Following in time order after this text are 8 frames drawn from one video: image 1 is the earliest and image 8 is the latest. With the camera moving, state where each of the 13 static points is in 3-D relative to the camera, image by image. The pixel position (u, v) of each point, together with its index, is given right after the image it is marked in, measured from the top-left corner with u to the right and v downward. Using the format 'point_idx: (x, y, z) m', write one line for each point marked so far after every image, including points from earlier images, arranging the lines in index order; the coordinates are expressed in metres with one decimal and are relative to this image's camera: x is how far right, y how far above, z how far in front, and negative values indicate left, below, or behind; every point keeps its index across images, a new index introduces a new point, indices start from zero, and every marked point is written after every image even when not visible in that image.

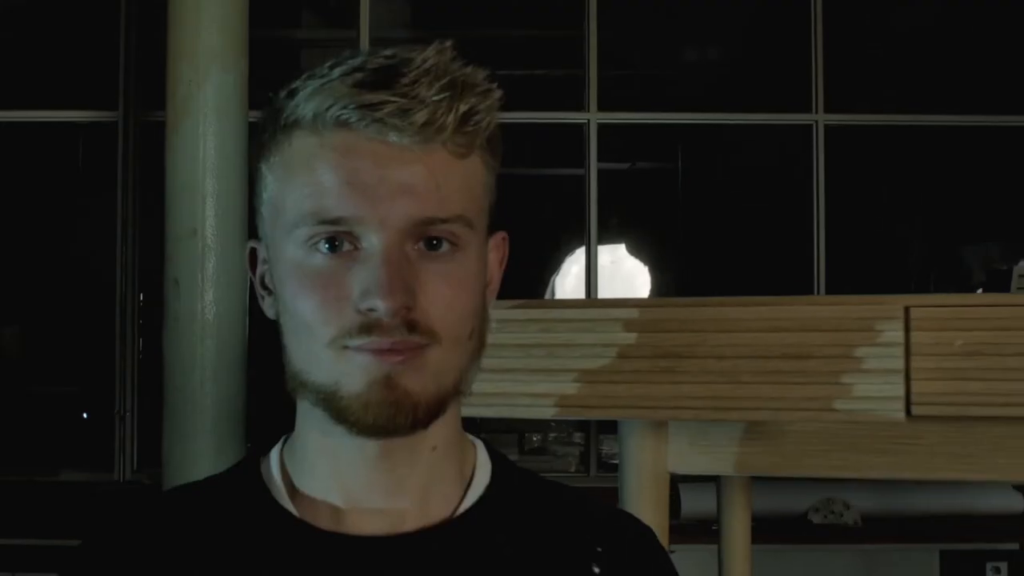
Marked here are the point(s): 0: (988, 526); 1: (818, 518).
0: (+1.0, -0.5, +3.3) m
1: (+0.6, -0.5, +3.3) m
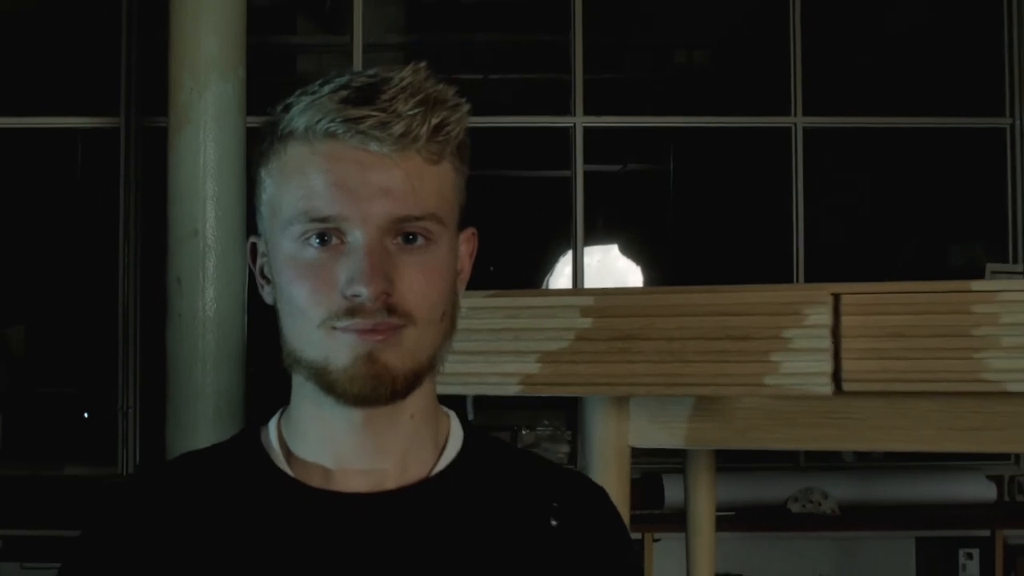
0: (+0.9, -0.5, +3.4) m
1: (+0.6, -0.5, +3.4) m
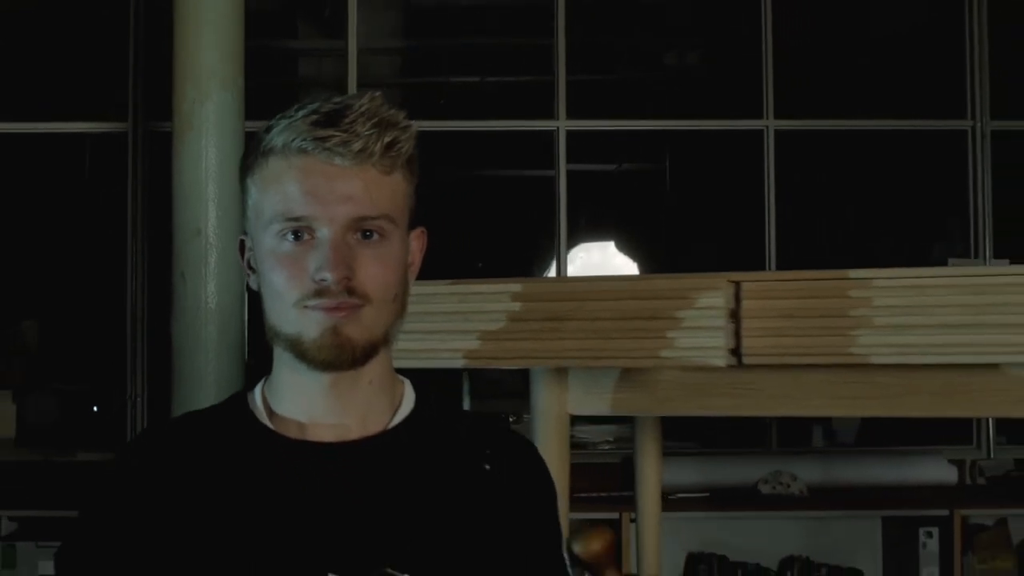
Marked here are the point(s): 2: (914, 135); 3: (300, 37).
0: (+0.9, -0.5, +3.6) m
1: (+0.6, -0.4, +3.6) m
2: (+1.0, +0.4, +4.4) m
3: (-0.6, +0.7, +4.5) m
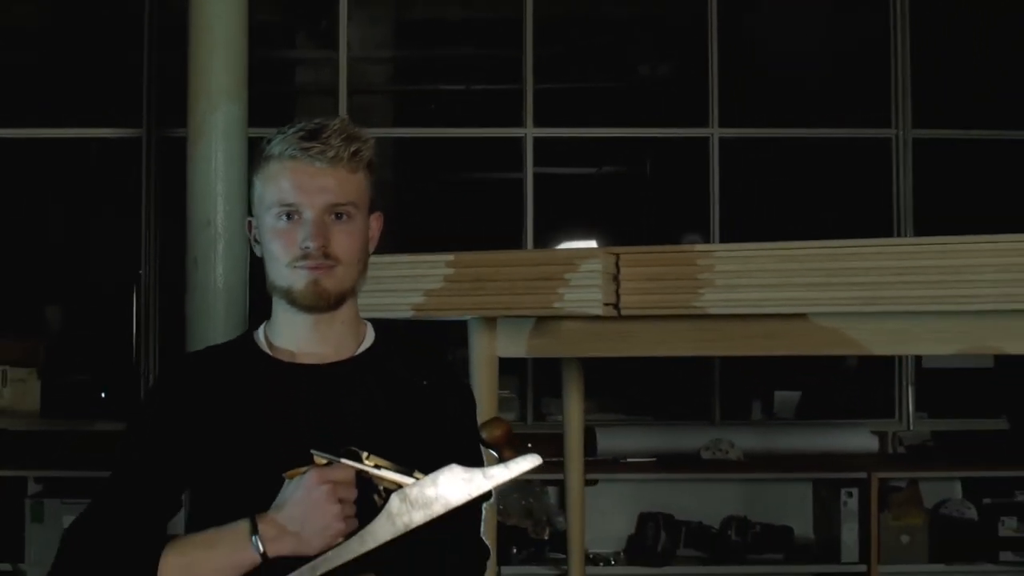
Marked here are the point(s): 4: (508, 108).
0: (+0.8, -0.4, +4.1) m
1: (+0.5, -0.4, +4.1) m
2: (+0.9, +0.4, +4.8) m
3: (-0.6, +0.7, +4.9) m
4: (0.0, +0.5, +4.8) m
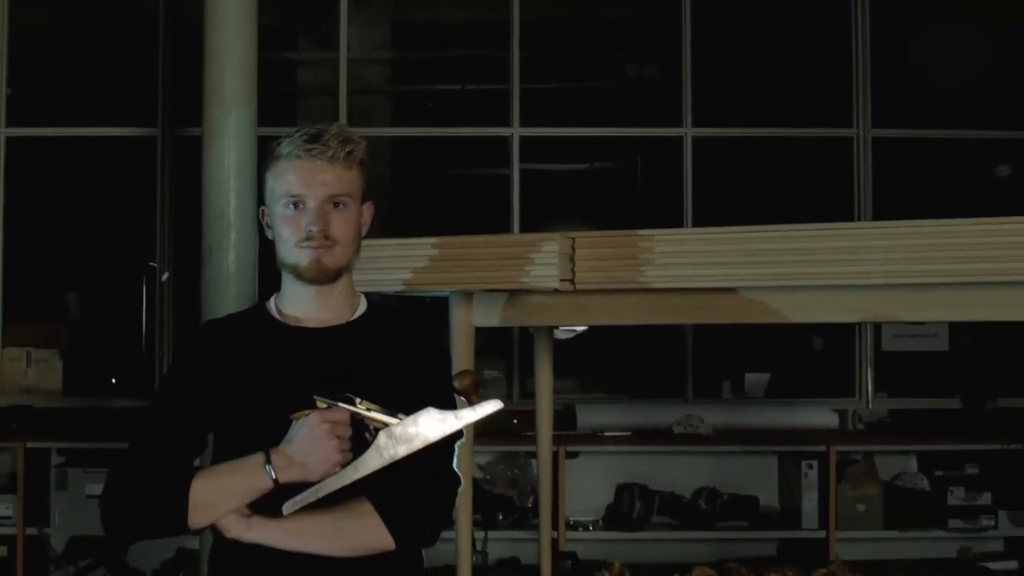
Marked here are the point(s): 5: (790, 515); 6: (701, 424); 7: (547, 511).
0: (+0.8, -0.4, +4.5) m
1: (+0.5, -0.4, +4.5) m
2: (+0.9, +0.5, +5.2) m
3: (-0.7, +0.8, +5.3) m
4: (0.0, +0.6, +5.1) m
5: (+0.8, -0.6, +4.5) m
6: (+0.5, -0.4, +4.5) m
7: (+0.1, -0.4, +2.9) m
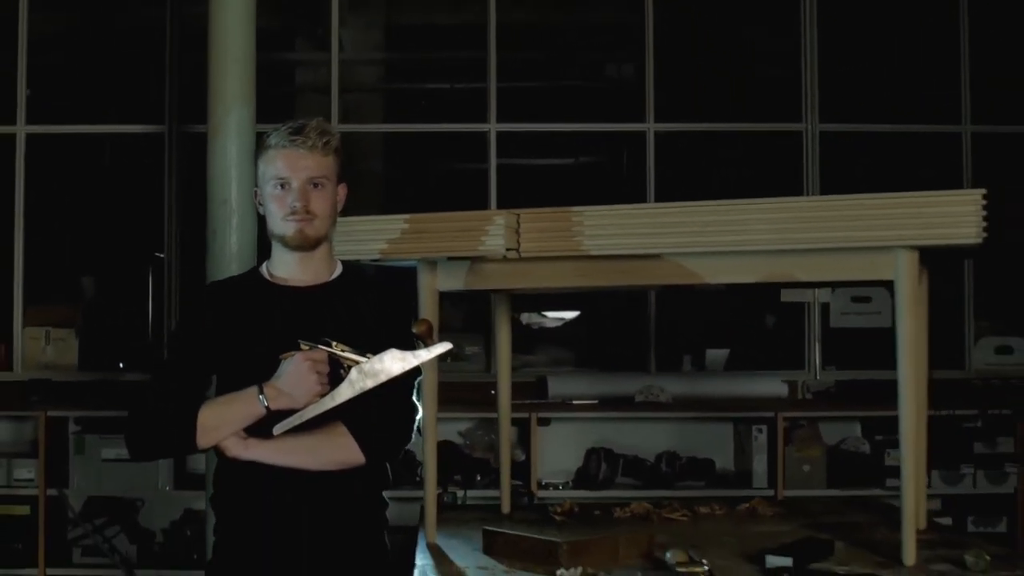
0: (+0.7, -0.3, +4.9) m
1: (+0.4, -0.3, +4.9) m
2: (+0.8, +0.5, +5.6) m
3: (-0.7, +0.8, +5.7) m
4: (-0.1, +0.6, +5.6) m
5: (+0.7, -0.6, +4.9) m
6: (+0.4, -0.3, +4.9) m
7: (0.0, -0.4, +3.3) m
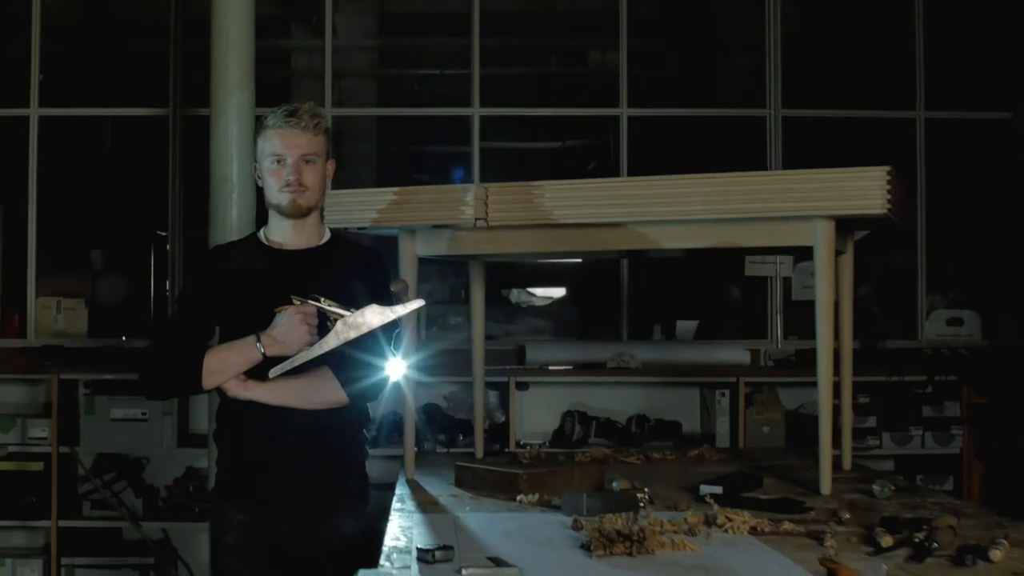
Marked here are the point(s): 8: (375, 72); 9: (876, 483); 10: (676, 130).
0: (+0.7, -0.3, +5.2) m
1: (+0.3, -0.2, +5.3) m
2: (+0.8, +0.6, +6.0) m
3: (-0.8, +0.9, +6.0) m
4: (-0.2, +0.7, +5.9) m
5: (+0.6, -0.5, +5.3) m
6: (+0.4, -0.2, +5.3) m
7: (-0.1, -0.3, +3.6) m
8: (-0.5, +0.8, +6.0) m
9: (+0.6, -0.3, +2.9) m
10: (+0.6, +0.6, +5.9) m
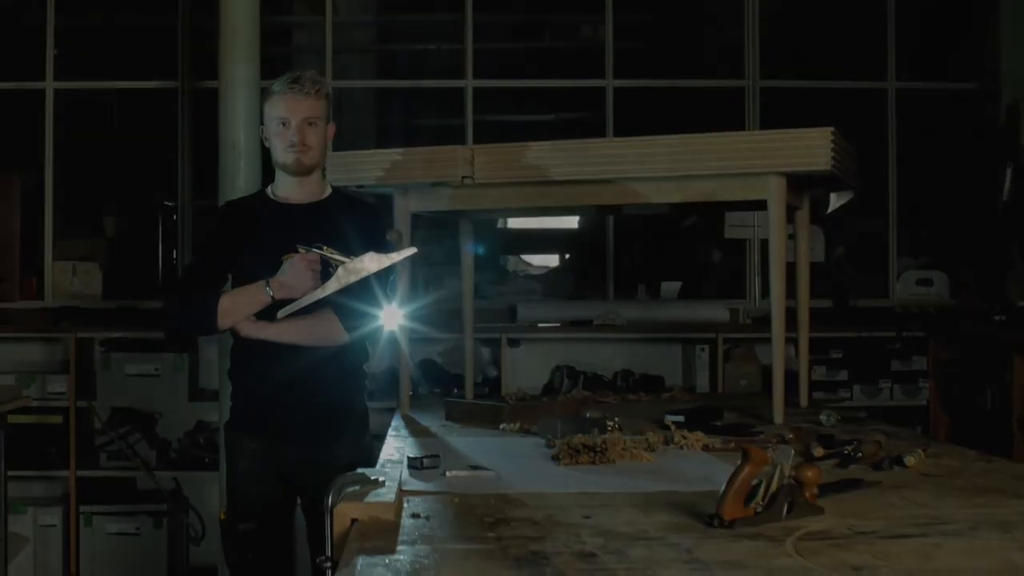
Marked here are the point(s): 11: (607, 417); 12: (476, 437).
0: (+0.6, -0.1, +5.6) m
1: (+0.3, -0.1, +5.6) m
2: (+0.7, +0.7, +6.3) m
3: (-0.8, +1.0, +6.3) m
4: (-0.2, +0.8, +6.2) m
5: (+0.6, -0.3, +5.6) m
6: (+0.4, -0.1, +5.6) m
7: (-0.1, -0.2, +4.0) m
8: (-0.5, +0.9, +6.3) m
9: (+0.6, -0.2, +3.2) m
10: (+0.6, +0.7, +6.2) m
11: (+0.2, -0.2, +3.1) m
12: (-0.1, -0.3, +2.9) m
